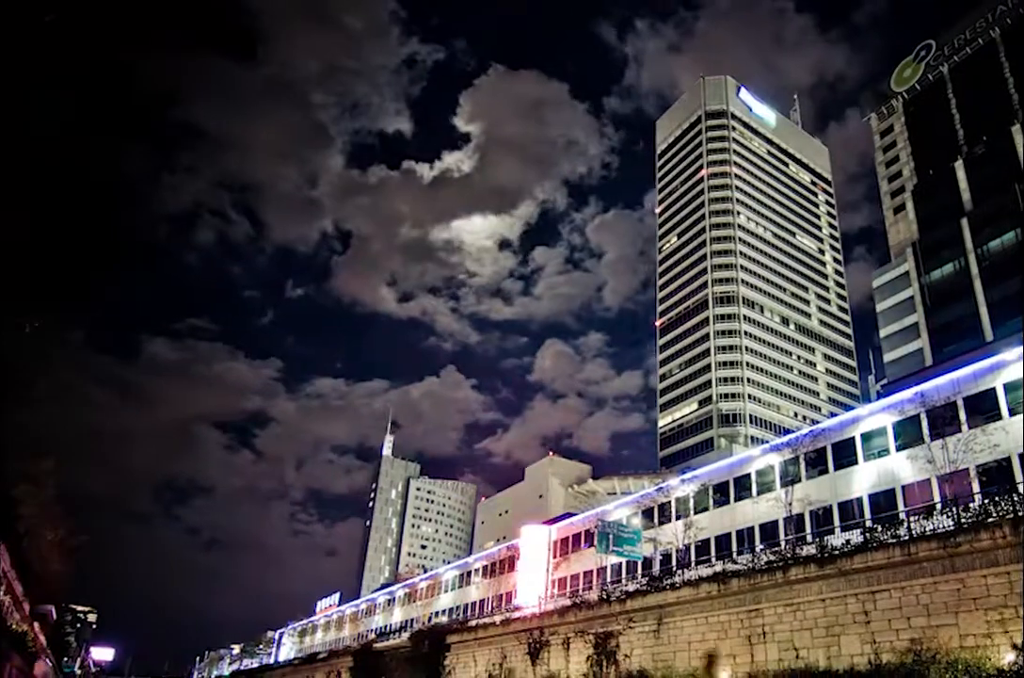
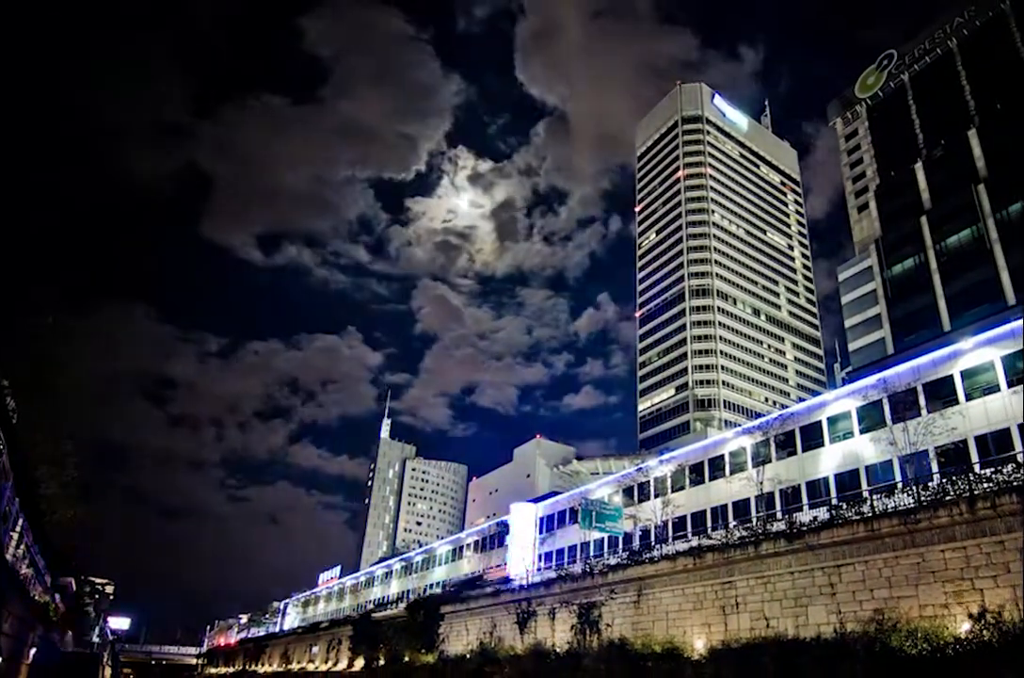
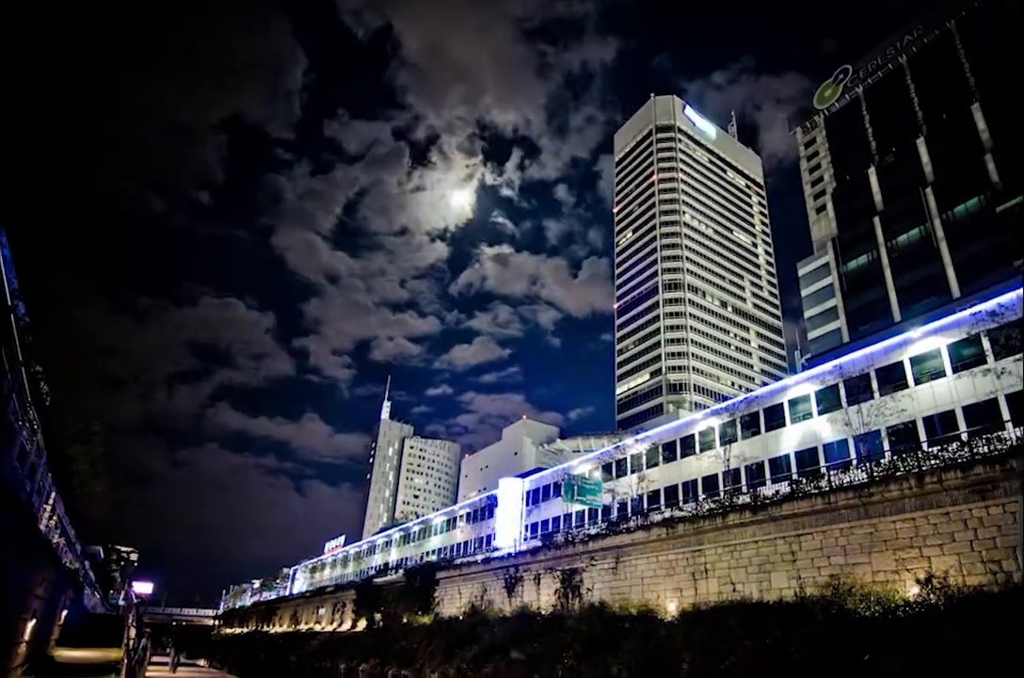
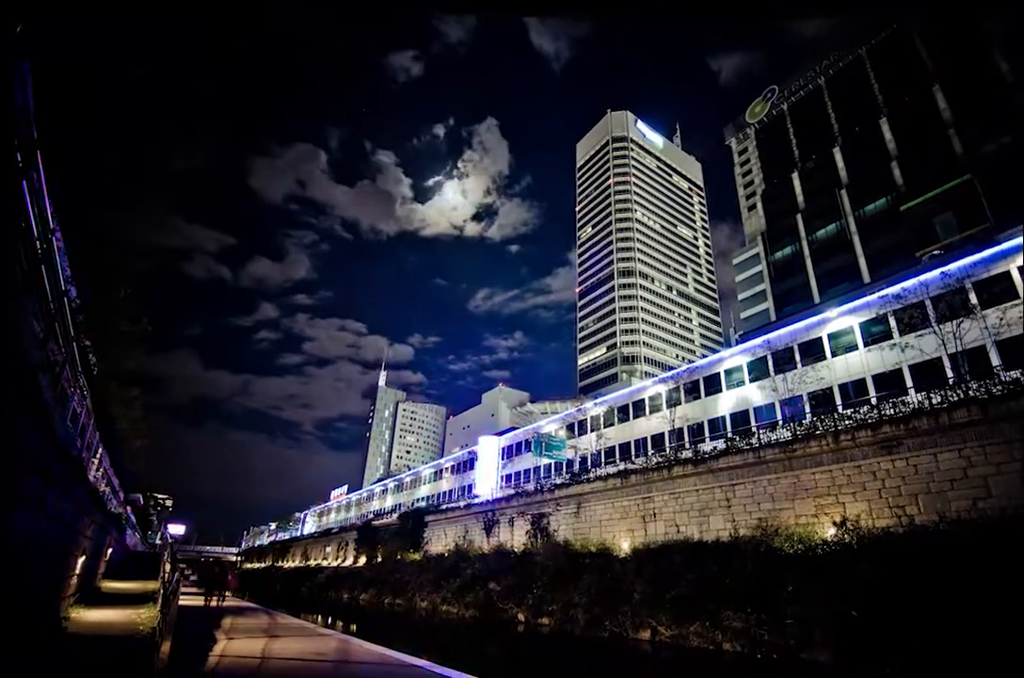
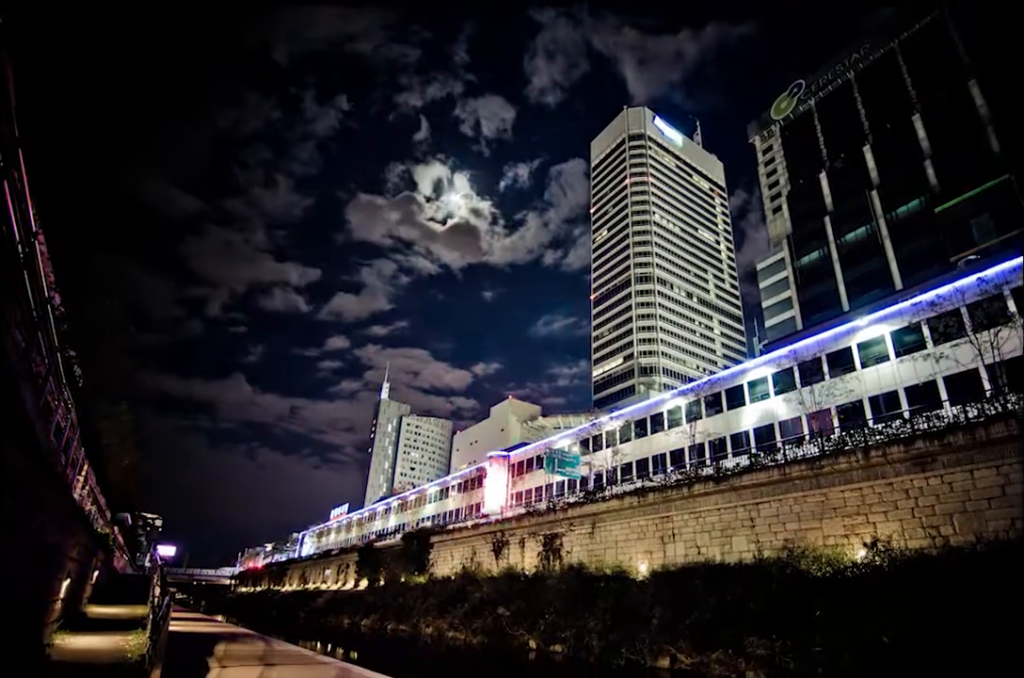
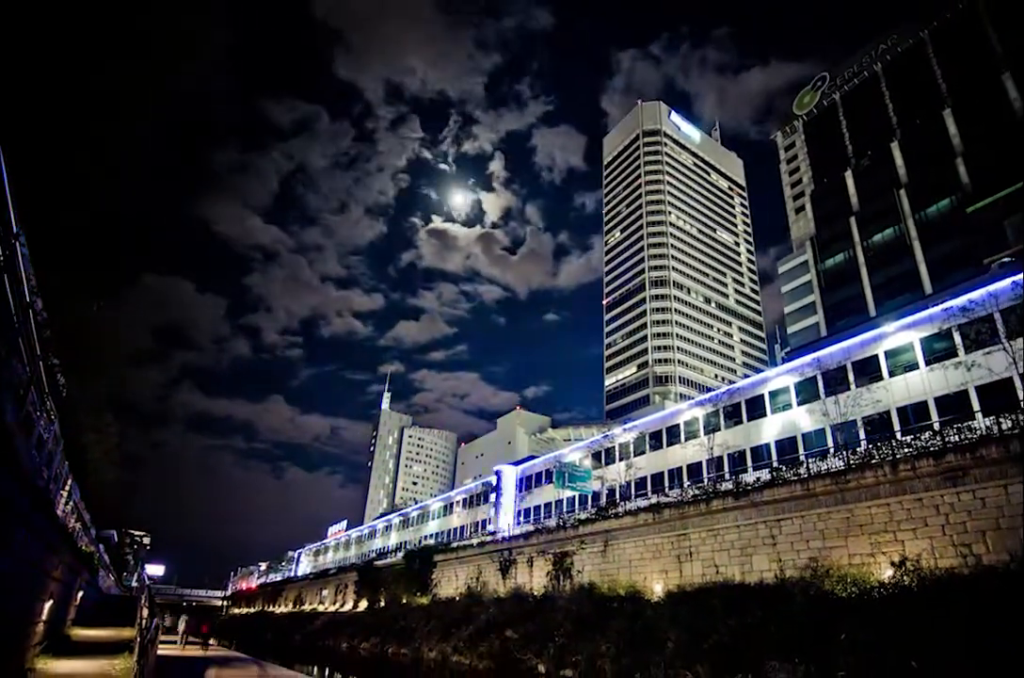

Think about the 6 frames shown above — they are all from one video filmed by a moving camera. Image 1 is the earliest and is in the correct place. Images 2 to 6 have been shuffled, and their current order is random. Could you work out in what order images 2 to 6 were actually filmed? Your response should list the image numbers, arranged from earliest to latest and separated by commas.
2, 3, 6, 5, 4
